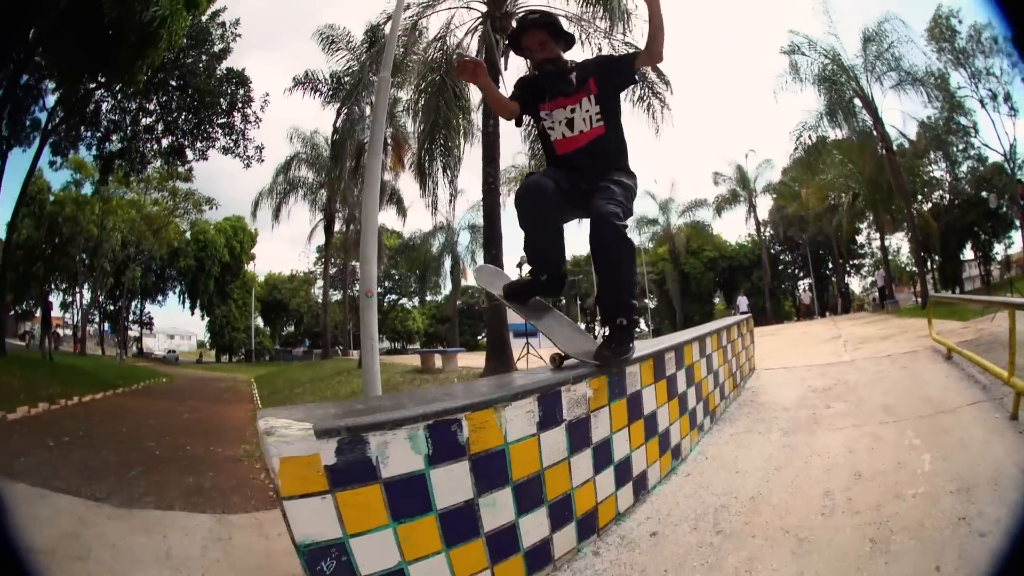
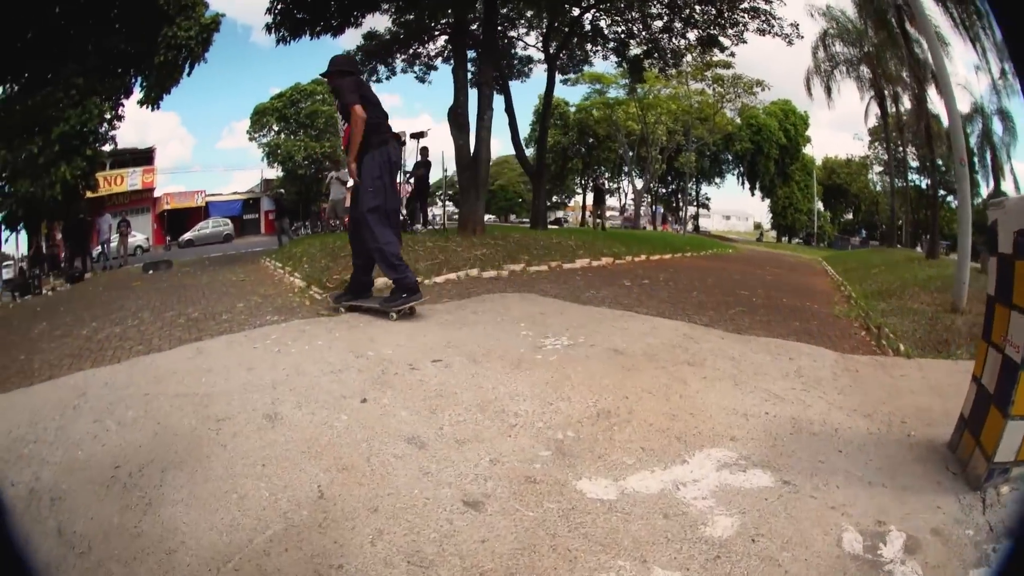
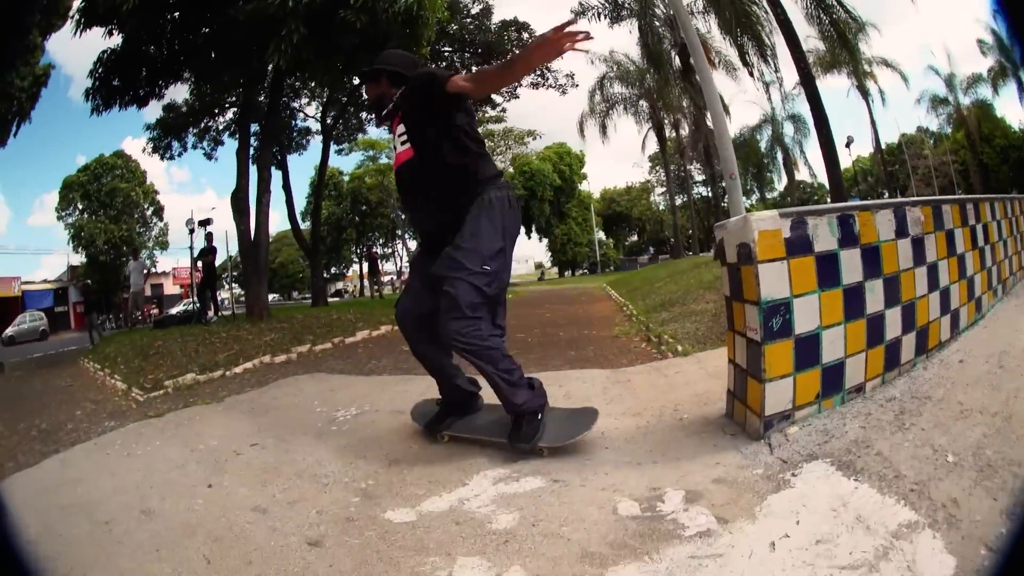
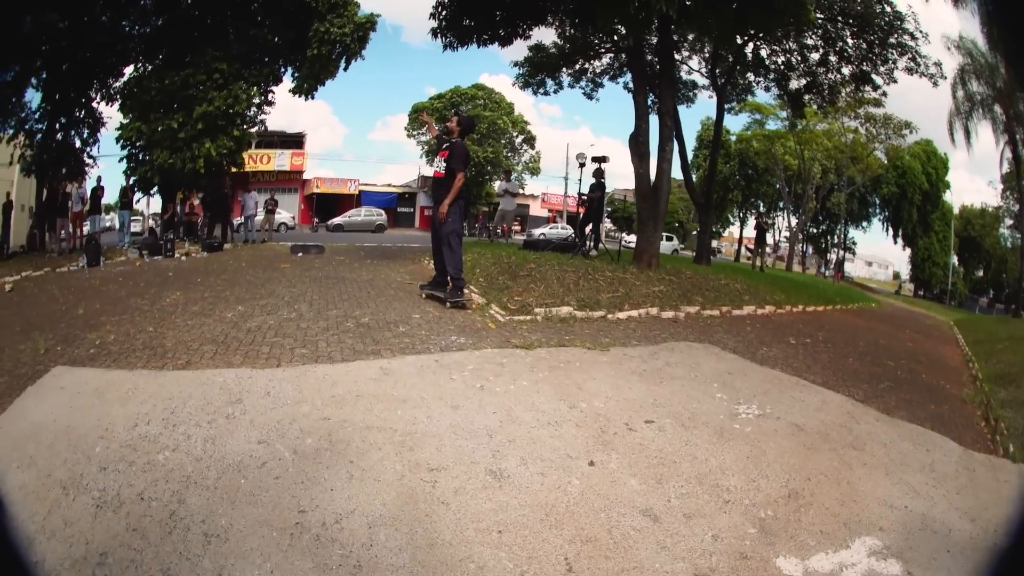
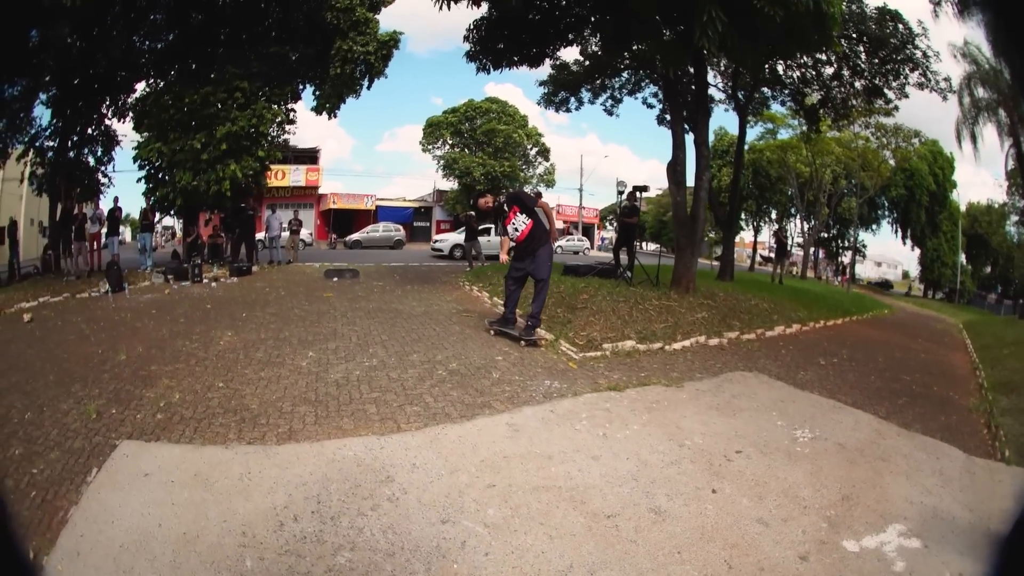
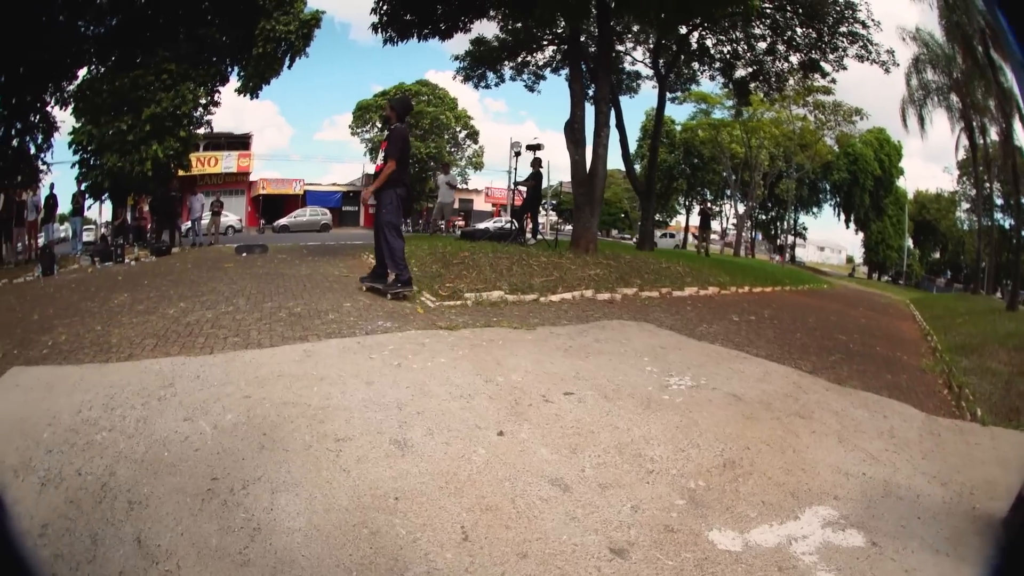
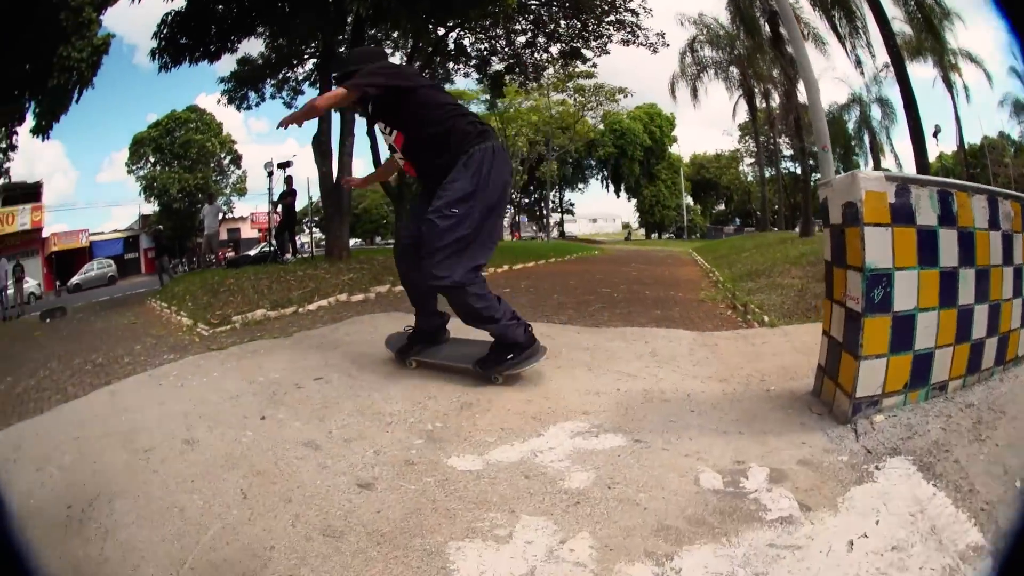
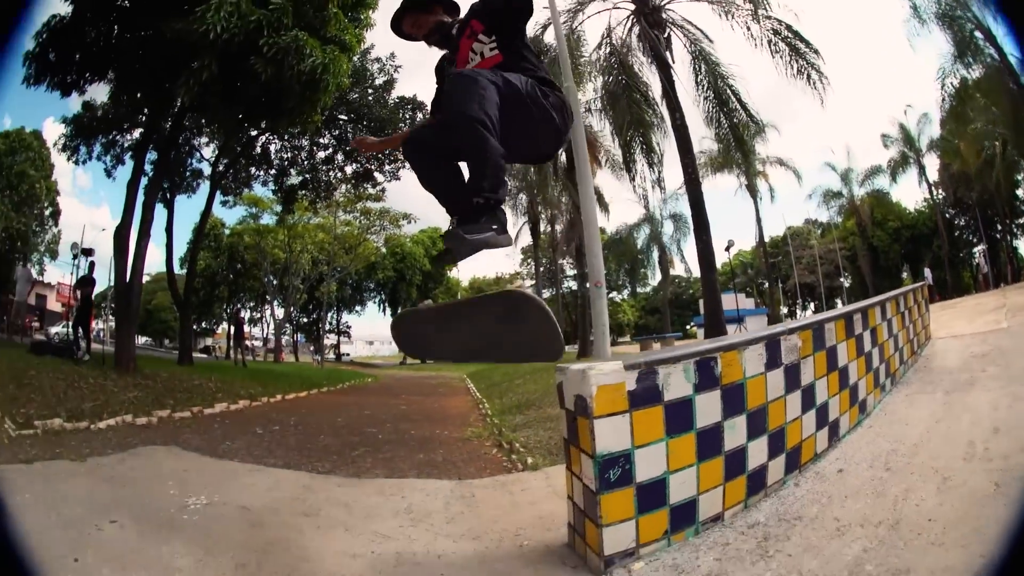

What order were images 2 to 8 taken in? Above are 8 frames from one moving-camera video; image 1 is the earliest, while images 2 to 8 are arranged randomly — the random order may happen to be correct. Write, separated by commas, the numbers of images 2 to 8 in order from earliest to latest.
8, 3, 7, 2, 6, 4, 5
